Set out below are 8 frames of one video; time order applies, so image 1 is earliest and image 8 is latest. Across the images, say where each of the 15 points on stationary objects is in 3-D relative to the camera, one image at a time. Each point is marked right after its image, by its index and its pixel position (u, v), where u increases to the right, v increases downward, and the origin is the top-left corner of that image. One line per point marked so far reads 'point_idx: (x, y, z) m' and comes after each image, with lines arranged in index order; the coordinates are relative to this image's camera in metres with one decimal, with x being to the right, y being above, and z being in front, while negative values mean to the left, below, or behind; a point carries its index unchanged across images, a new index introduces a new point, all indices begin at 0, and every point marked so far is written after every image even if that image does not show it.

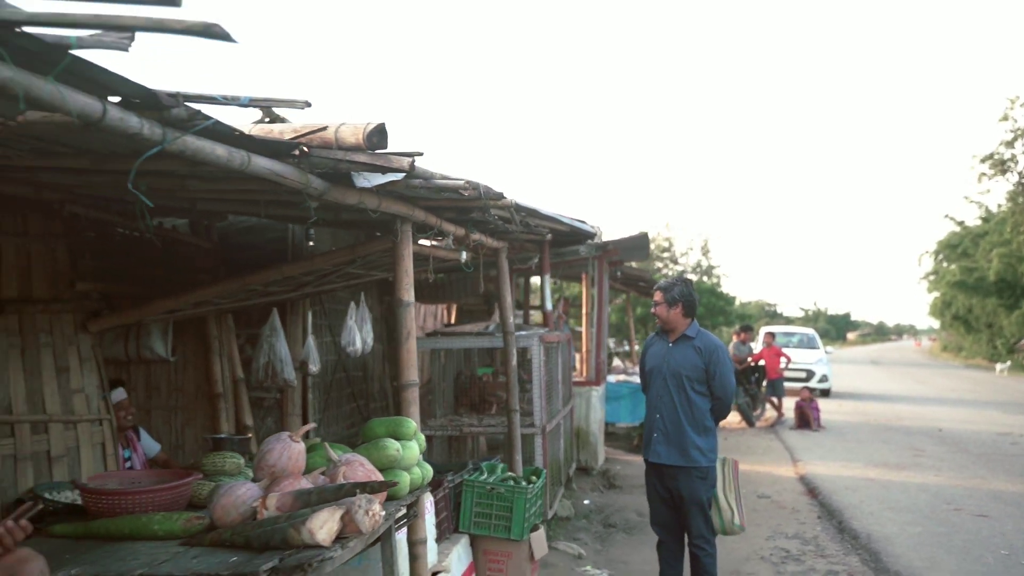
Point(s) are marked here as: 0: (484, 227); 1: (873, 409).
0: (-0.1, +0.3, +5.0) m
1: (+5.9, -2.0, +17.2) m
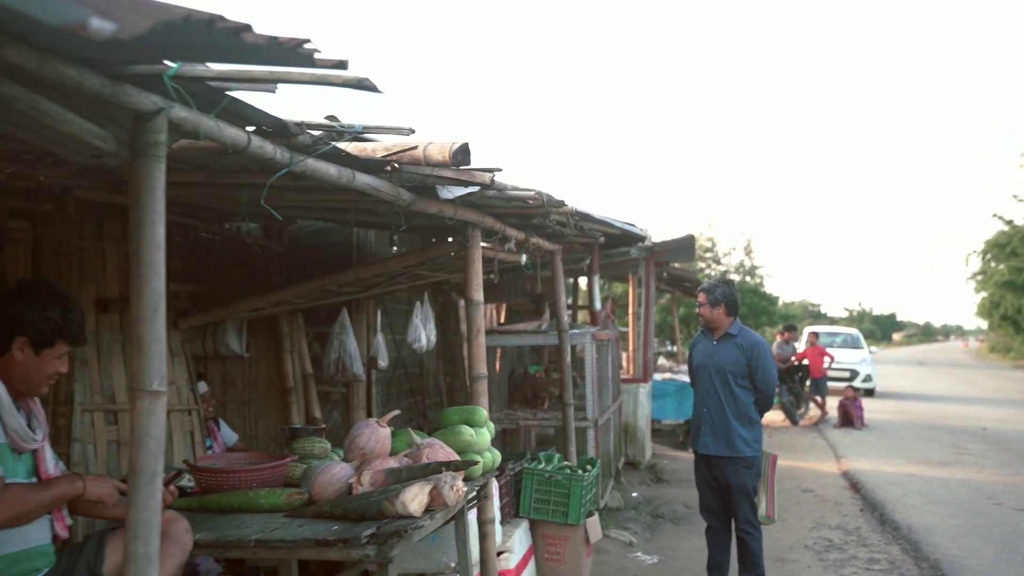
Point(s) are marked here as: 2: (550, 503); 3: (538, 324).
0: (+0.2, +0.3, +5.3) m
1: (+6.7, -2.0, +17.3) m
2: (+0.2, -1.0, +5.2) m
3: (+0.2, -0.3, +7.5) m
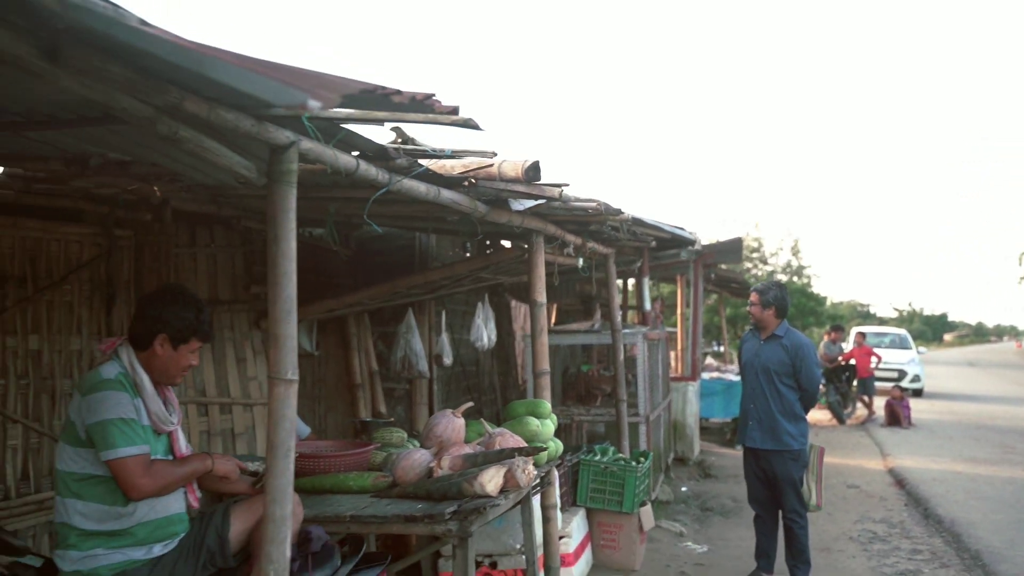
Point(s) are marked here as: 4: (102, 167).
0: (+0.5, +0.3, +5.6) m
1: (+7.5, -2.0, +17.3) m
2: (+0.5, -1.1, +5.5) m
3: (+0.6, -0.3, +7.8) m
4: (-1.1, +0.3, +2.9) m
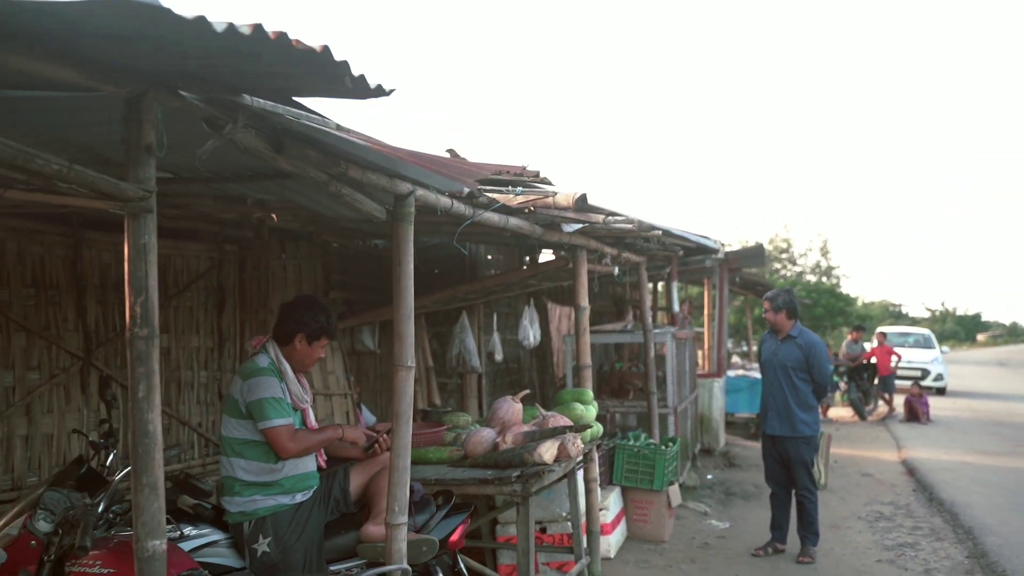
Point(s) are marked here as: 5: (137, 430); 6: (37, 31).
0: (+0.7, +0.2, +6.4) m
1: (+8.0, -2.0, +17.9) m
2: (+0.7, -1.1, +6.2) m
3: (+0.9, -0.3, +8.5) m
4: (-0.9, +0.3, +3.7) m
5: (-0.7, -0.3, +1.9) m
6: (-0.7, +0.4, +1.6) m
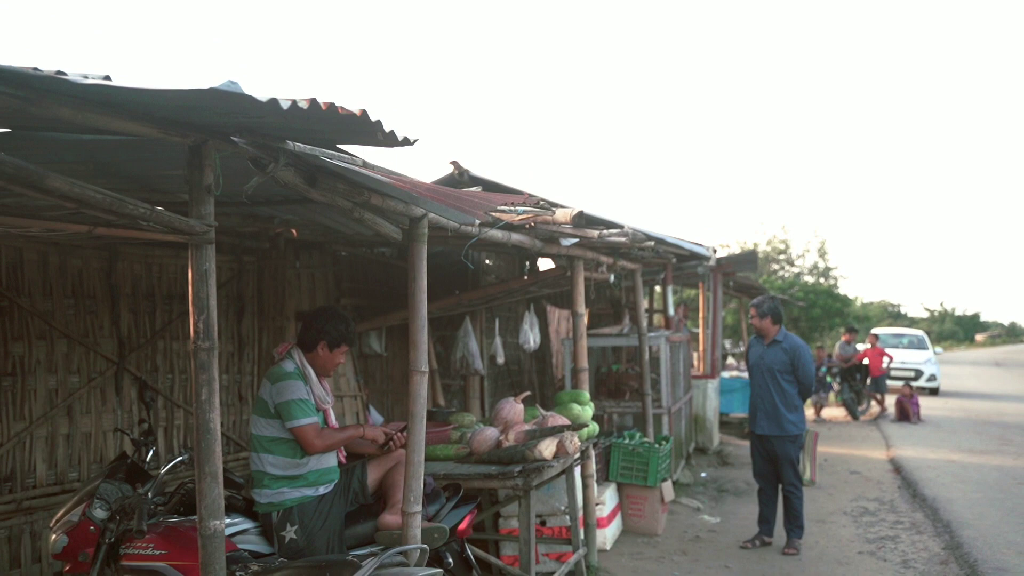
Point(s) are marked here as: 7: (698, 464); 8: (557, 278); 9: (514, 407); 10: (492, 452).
0: (+0.7, +0.2, +6.7) m
1: (+8.1, -2.0, +18.2) m
2: (+0.8, -1.1, +6.6) m
3: (+0.9, -0.3, +8.9) m
4: (-0.9, +0.3, +4.0) m
5: (-0.7, -0.3, +2.3) m
6: (-0.7, +0.3, +1.9) m
7: (+1.7, -1.6, +9.7) m
8: (+0.3, +0.1, +6.3) m
9: (0.0, -0.6, +4.9) m
10: (-0.1, -0.7, +4.5) m
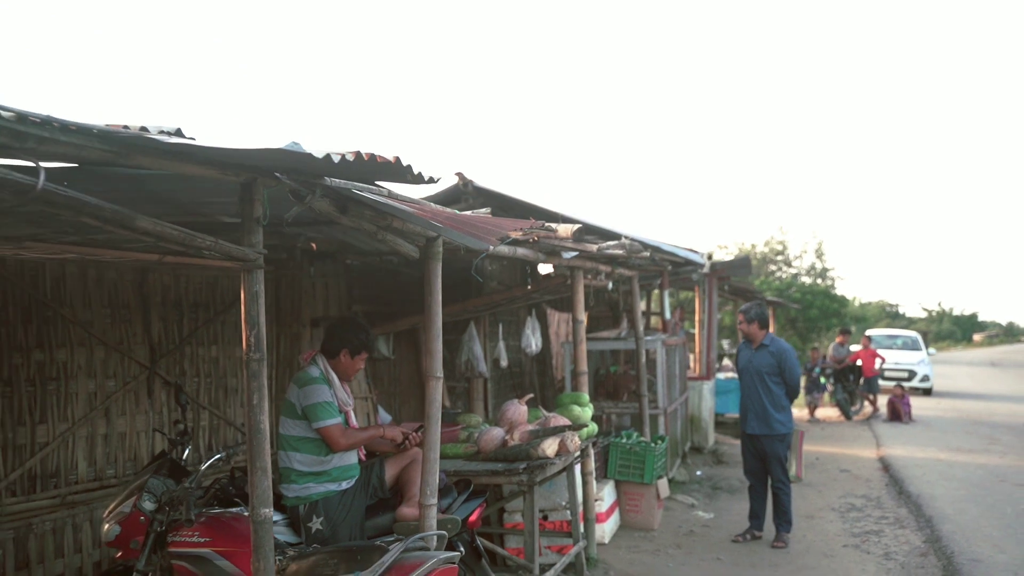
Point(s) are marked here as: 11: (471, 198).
0: (+0.7, +0.2, +7.0) m
1: (+8.1, -2.1, +18.6) m
2: (+0.8, -1.2, +6.9) m
3: (+0.9, -0.4, +9.2) m
4: (-0.9, +0.2, +4.3) m
5: (-0.6, -0.4, +2.6) m
6: (-0.7, +0.3, +2.2) m
7: (+1.7, -1.7, +10.1) m
8: (+0.3, 0.0, +6.7) m
9: (0.0, -0.6, +5.3) m
10: (-0.1, -0.7, +4.9) m
11: (-0.3, +0.7, +8.2) m
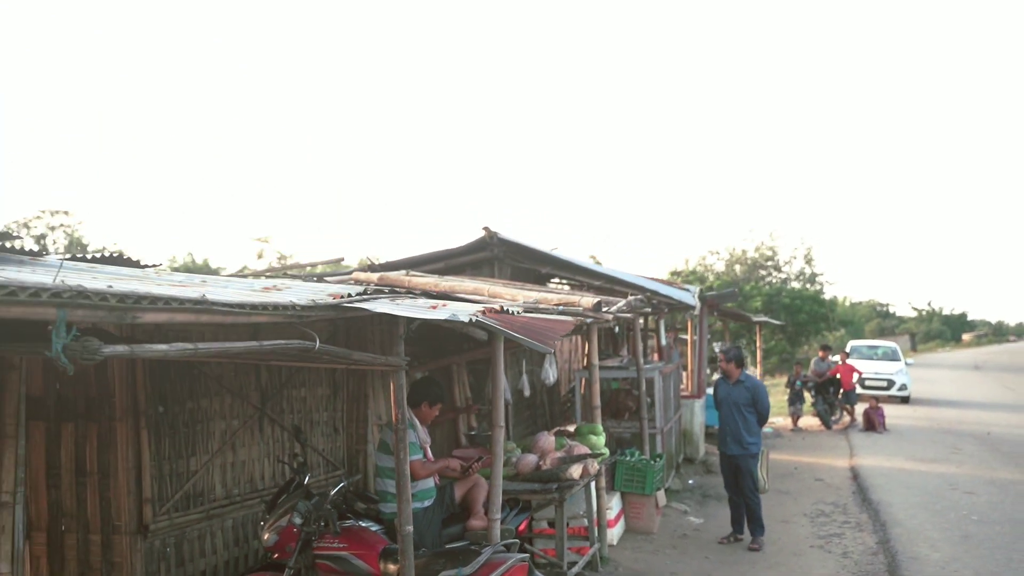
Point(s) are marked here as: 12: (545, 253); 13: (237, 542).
0: (+0.9, -0.2, +8.4) m
1: (+8.2, -2.4, +20.0) m
2: (+1.0, -1.5, +8.3) m
3: (+1.1, -0.7, +10.6) m
4: (-0.7, -0.1, +5.7) m
5: (-0.4, -0.7, +4.0) m
6: (-0.4, -0.1, +3.6) m
7: (+1.9, -2.0, +11.4) m
8: (+0.5, -0.3, +8.0) m
9: (+0.2, -0.9, +6.6) m
10: (+0.1, -1.1, +6.2) m
11: (-0.2, +0.4, +9.6) m
12: (+0.3, +0.3, +9.6) m
13: (-1.6, -1.4, +6.0) m
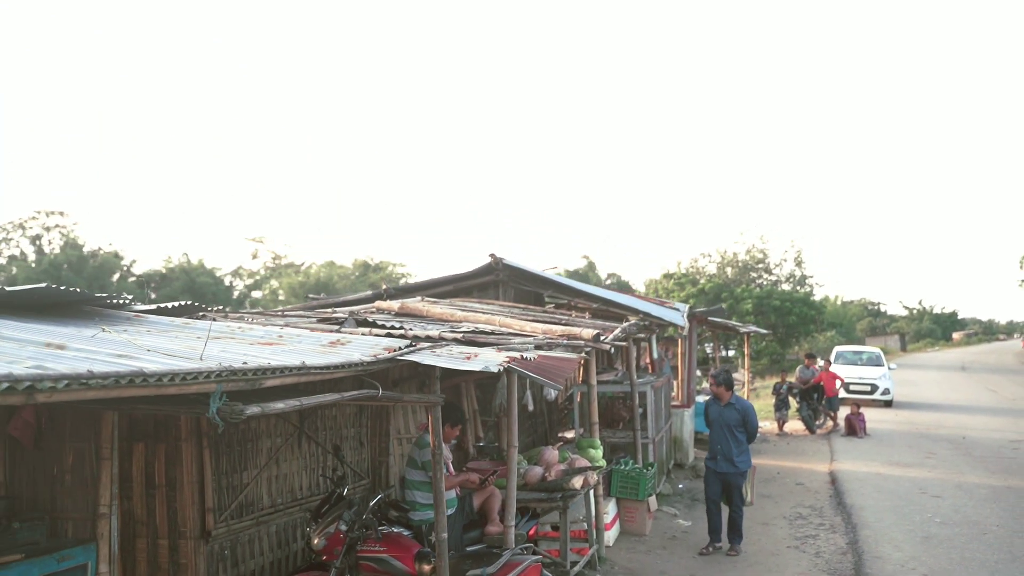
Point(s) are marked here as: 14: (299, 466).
0: (+1.0, -0.4, +9.2) m
1: (+8.1, -2.6, +20.9) m
2: (+1.0, -1.7, +9.1) m
3: (+1.1, -0.9, +11.4) m
4: (-0.6, -0.4, +6.5) m
5: (-0.4, -0.9, +4.8) m
6: (-0.4, -0.3, +4.4) m
7: (+1.9, -2.2, +12.3) m
8: (+0.5, -0.5, +8.9) m
9: (+0.3, -1.2, +7.5) m
10: (+0.2, -1.3, +7.1) m
11: (-0.1, +0.2, +10.4) m
12: (+0.3, +0.1, +10.4) m
13: (-1.5, -1.7, +6.8) m
14: (-1.4, -1.2, +7.0) m
